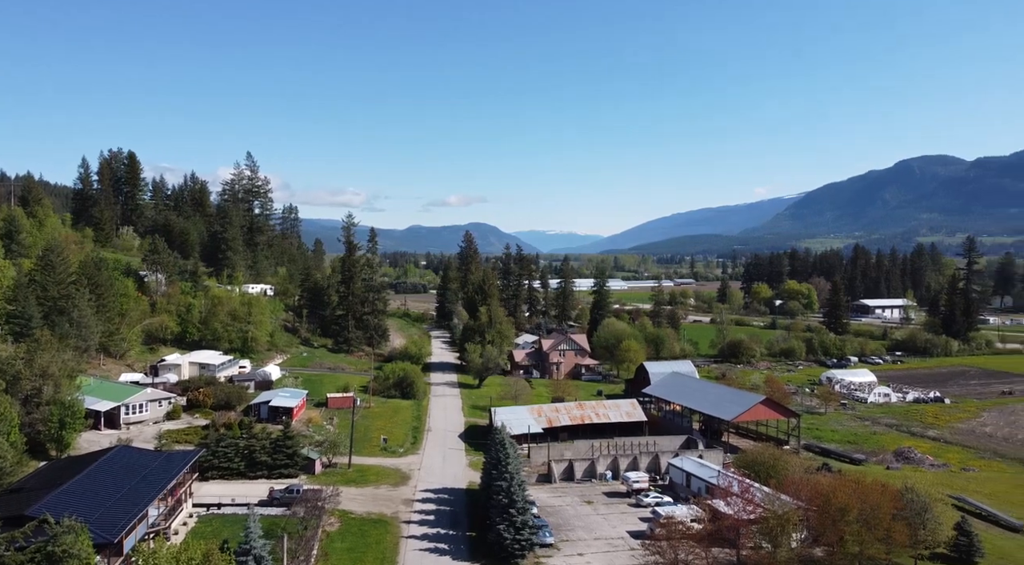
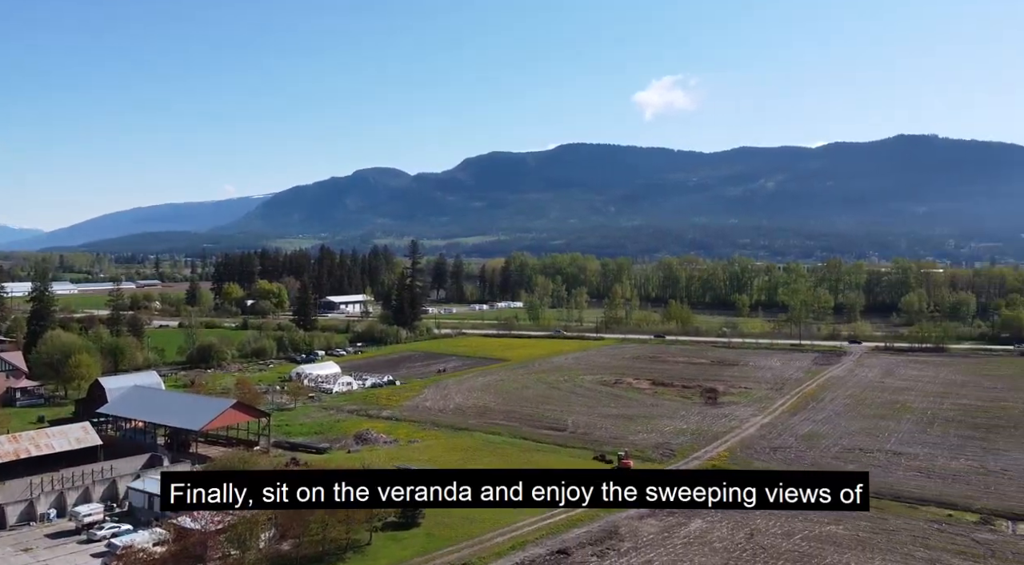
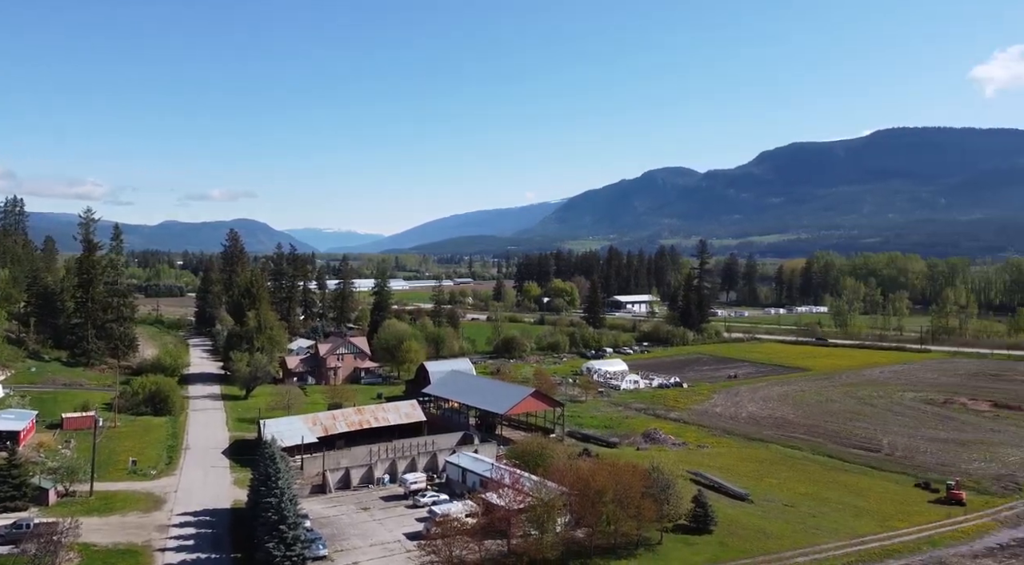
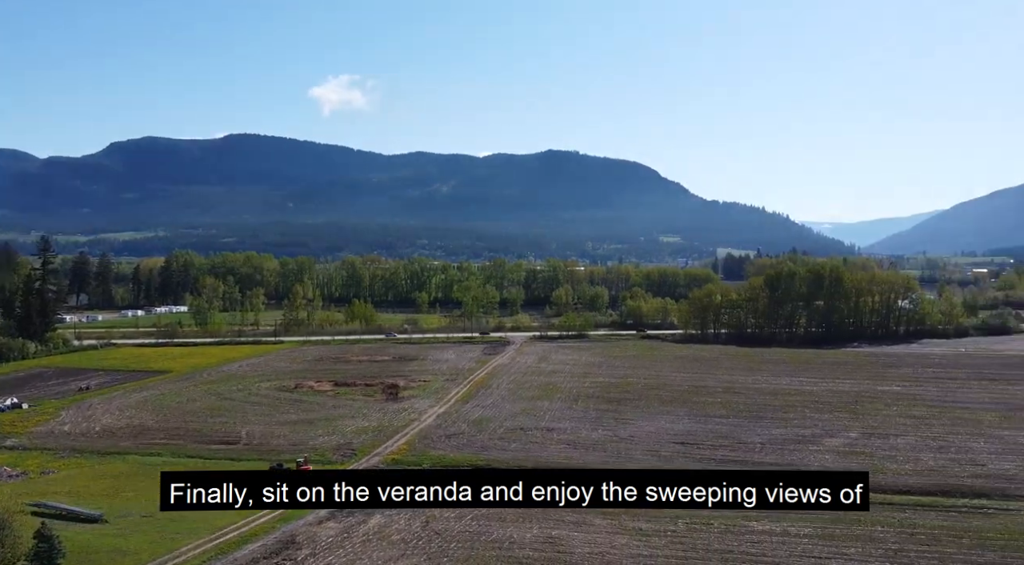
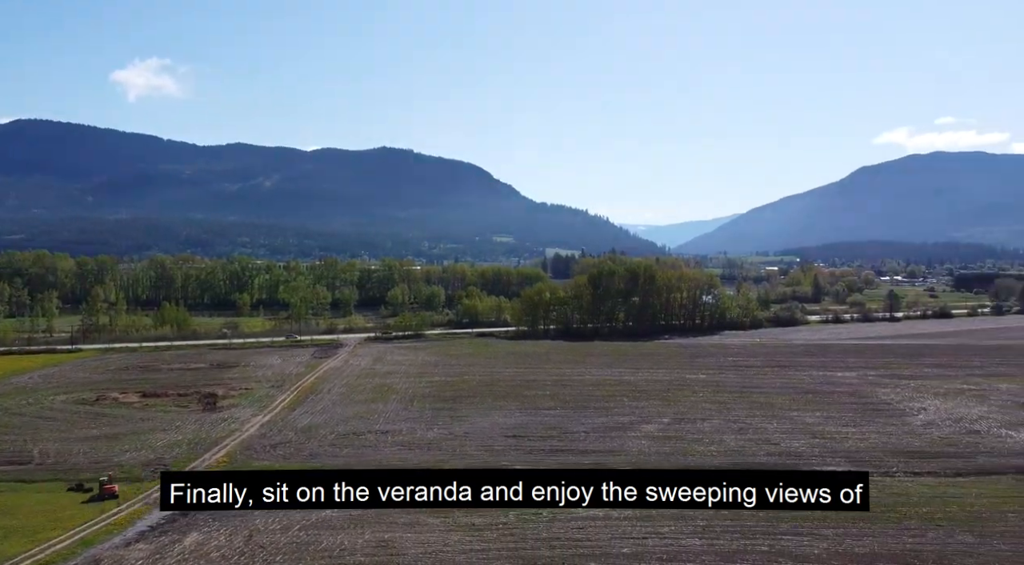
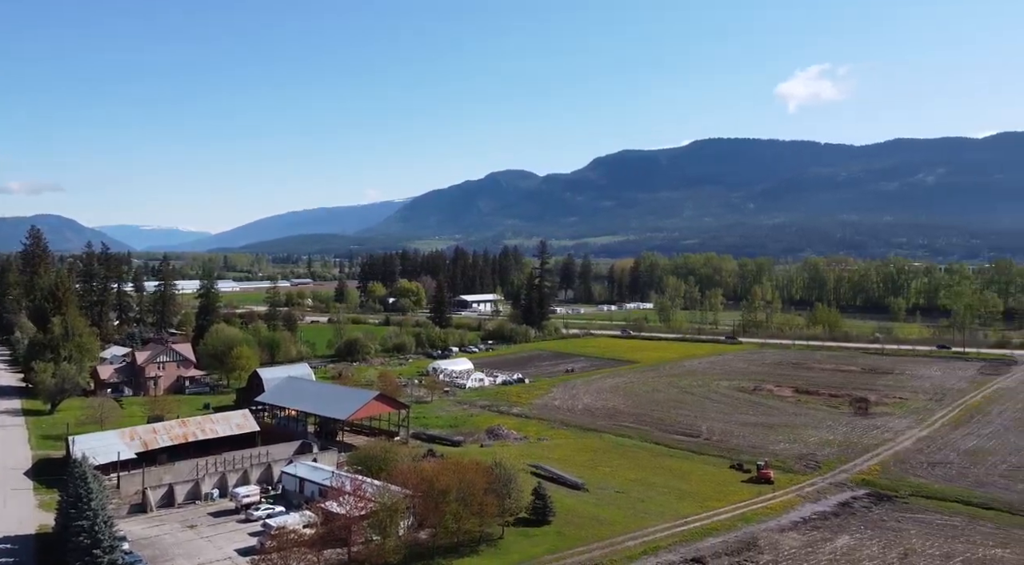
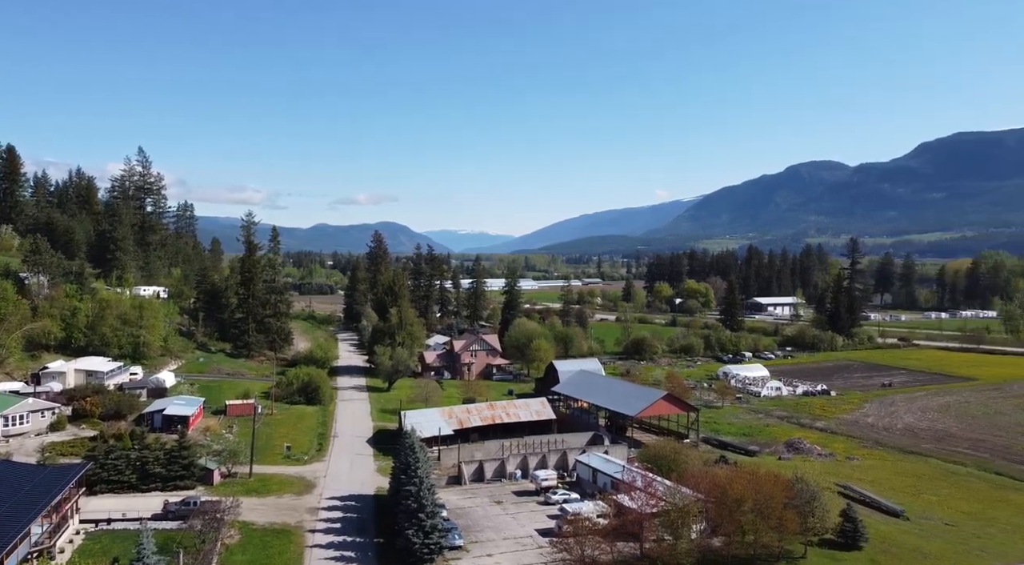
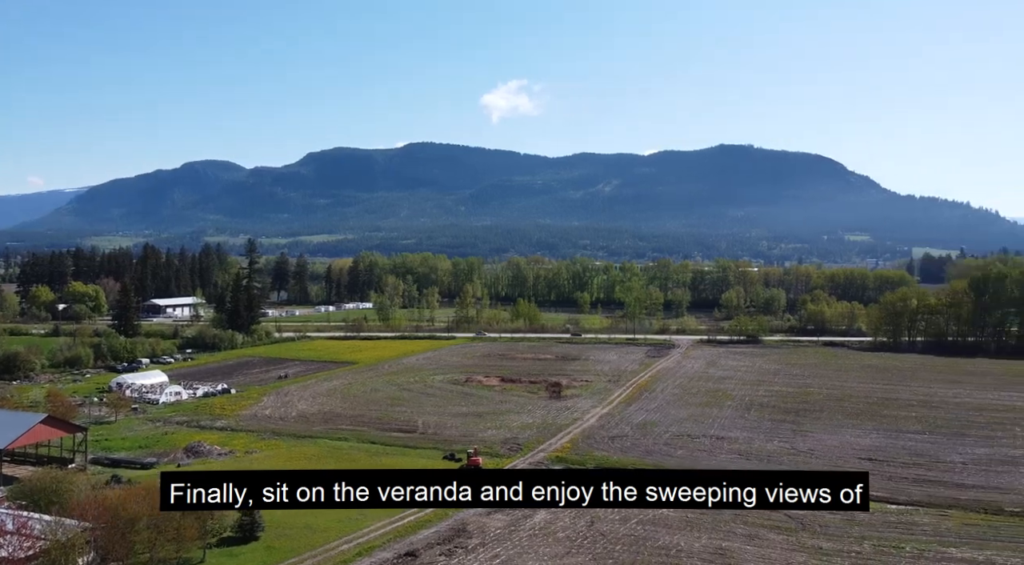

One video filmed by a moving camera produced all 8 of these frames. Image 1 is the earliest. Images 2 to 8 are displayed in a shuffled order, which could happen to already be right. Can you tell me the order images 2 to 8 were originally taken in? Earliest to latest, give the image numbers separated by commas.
7, 3, 6, 2, 8, 4, 5
